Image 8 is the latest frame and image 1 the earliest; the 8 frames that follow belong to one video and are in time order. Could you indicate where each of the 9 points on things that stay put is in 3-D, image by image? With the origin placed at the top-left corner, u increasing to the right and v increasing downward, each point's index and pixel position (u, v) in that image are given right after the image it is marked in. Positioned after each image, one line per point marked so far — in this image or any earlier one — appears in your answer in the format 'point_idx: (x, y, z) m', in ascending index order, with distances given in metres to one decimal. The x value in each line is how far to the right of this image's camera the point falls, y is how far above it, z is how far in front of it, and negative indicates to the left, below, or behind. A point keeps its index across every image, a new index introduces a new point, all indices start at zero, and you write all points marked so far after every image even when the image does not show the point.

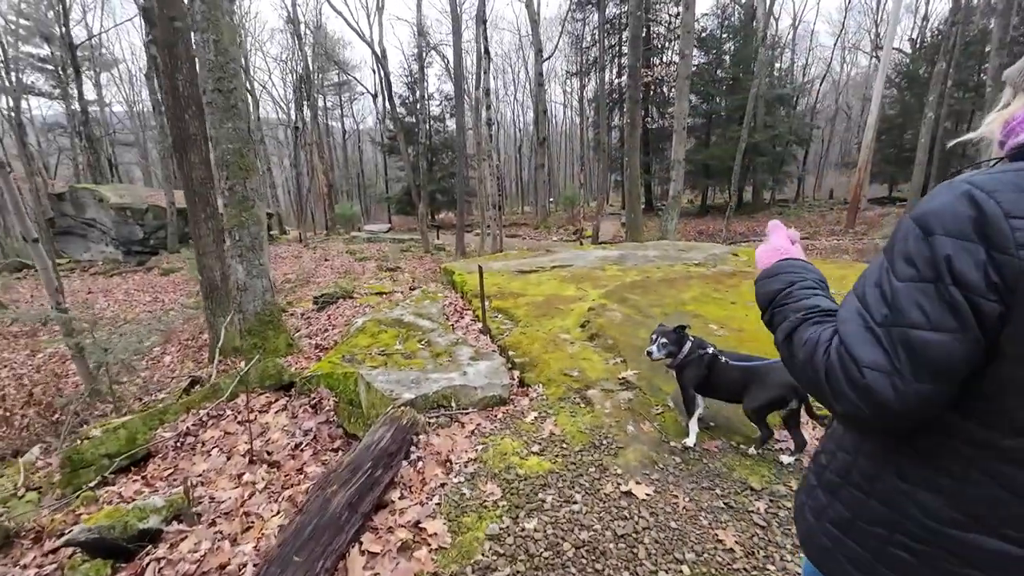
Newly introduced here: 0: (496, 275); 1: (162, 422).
0: (-0.3, +0.3, +9.5) m
1: (-3.4, -1.3, +4.8) m
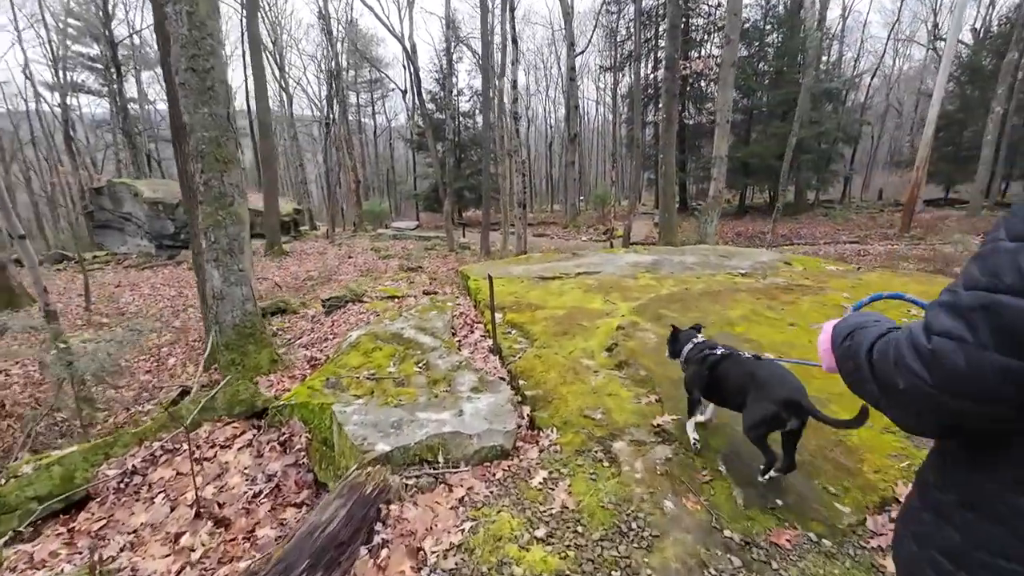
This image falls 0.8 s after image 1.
0: (0.0, +0.1, +8.6) m
1: (-3.4, -1.4, +4.1) m
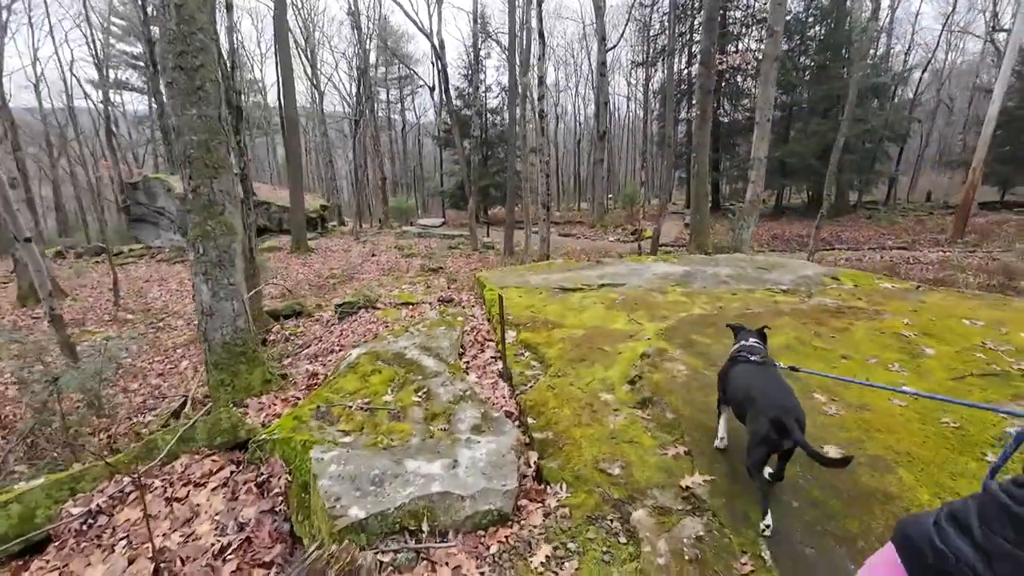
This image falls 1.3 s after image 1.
0: (+0.3, -0.1, +8.0) m
1: (-3.3, -1.5, +3.8) m
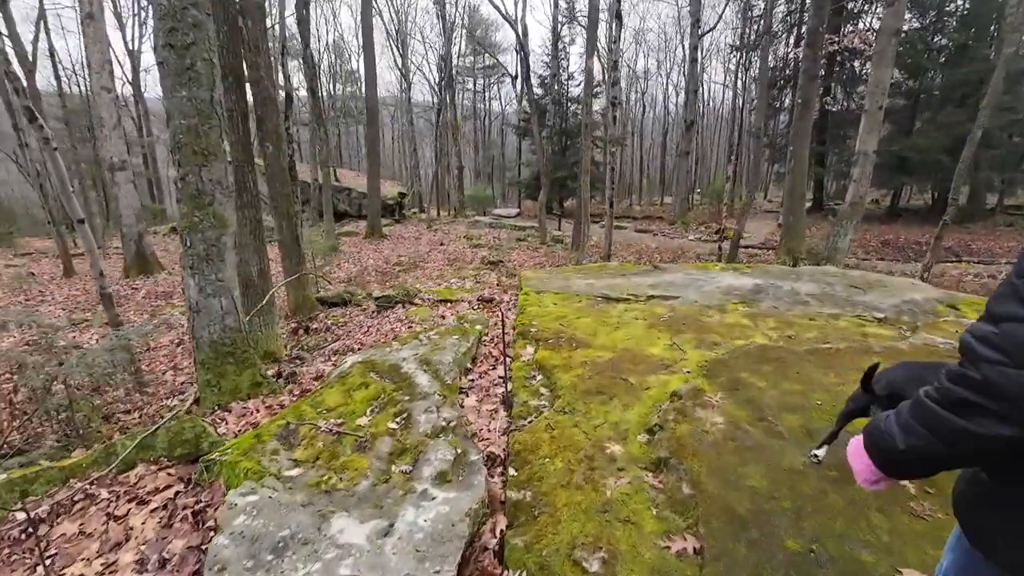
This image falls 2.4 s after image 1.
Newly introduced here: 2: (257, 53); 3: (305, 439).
0: (+0.9, -0.2, +7.2) m
1: (-3.5, -1.5, +3.6) m
2: (-4.8, +4.5, +9.4) m
3: (-1.6, -1.2, +3.7) m
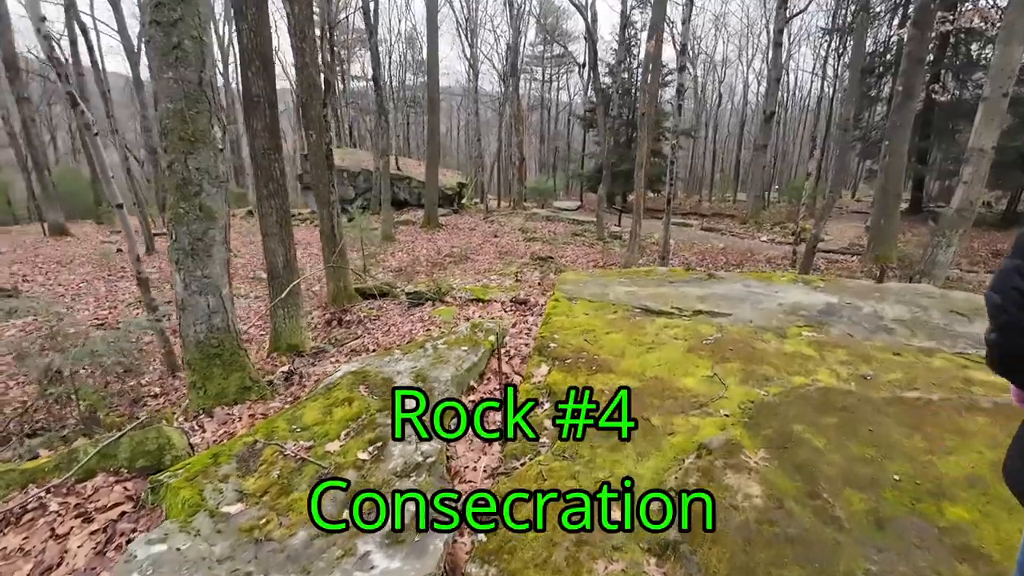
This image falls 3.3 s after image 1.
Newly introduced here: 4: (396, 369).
0: (+1.2, -0.3, +6.4) m
1: (-3.7, -1.4, +3.4) m
2: (-3.9, +4.7, +9.2) m
3: (-1.7, -1.2, +3.3) m
4: (-1.1, -0.8, +4.6) m
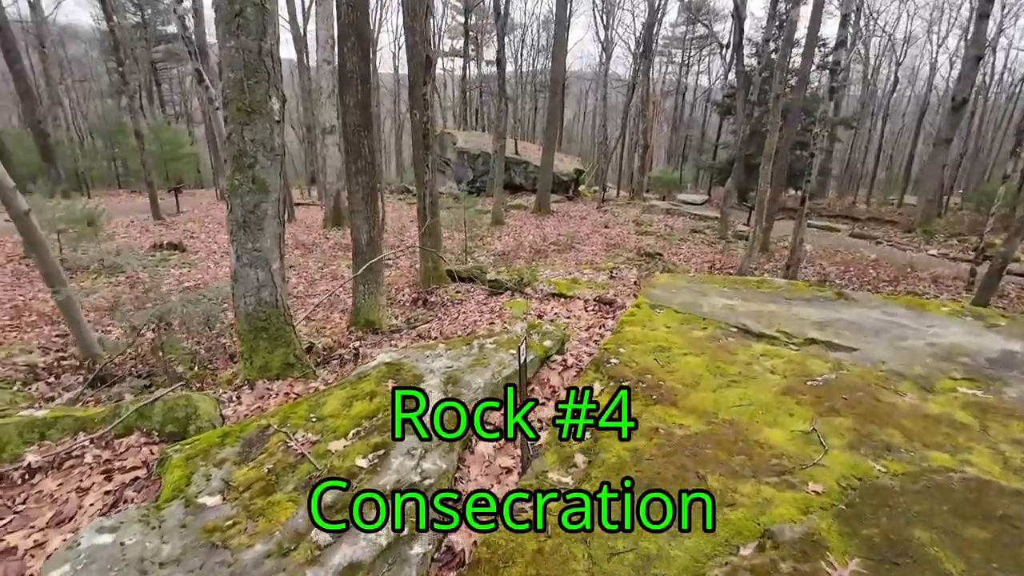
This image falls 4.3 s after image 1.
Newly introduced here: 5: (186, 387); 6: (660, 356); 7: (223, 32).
0: (+2.0, -0.4, +5.5) m
1: (-3.5, -1.1, +3.7) m
2: (-1.9, +5.1, +9.2) m
3: (-1.6, -1.1, +3.2) m
4: (-0.7, -0.7, +4.2) m
5: (-3.6, -1.1, +5.4) m
6: (+1.4, -0.7, +4.6) m
7: (-2.3, +2.0, +3.9) m
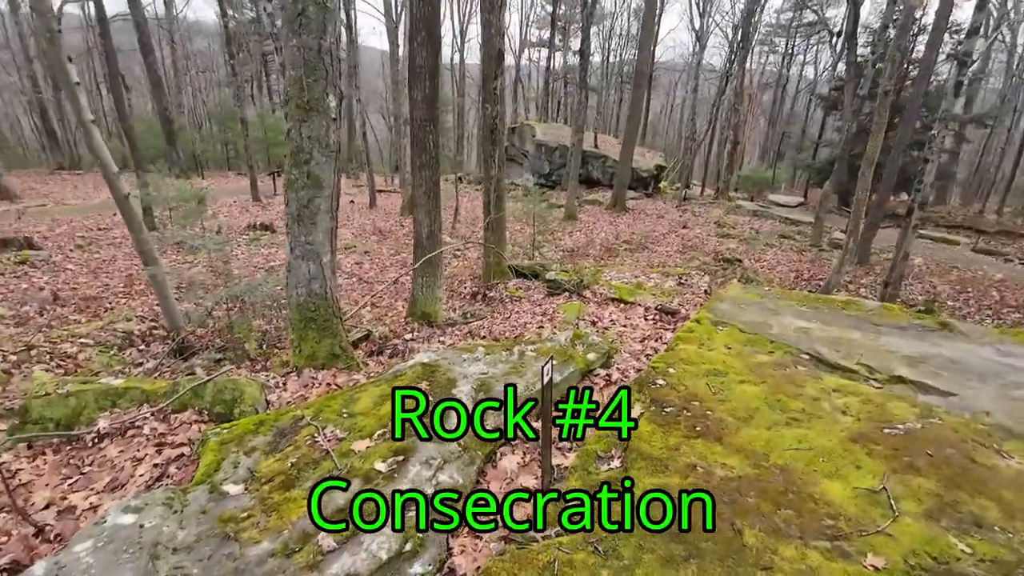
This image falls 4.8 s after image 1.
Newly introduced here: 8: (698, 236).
0: (+2.5, -0.6, +5.0) m
1: (-3.3, -1.0, +4.1) m
2: (-0.4, +5.2, +9.1) m
3: (-1.5, -1.0, +3.2) m
4: (-0.4, -0.7, +4.2) m
5: (-3.1, -0.9, +5.8) m
6: (+1.7, -0.8, +4.2) m
7: (-1.8, +2.1, +4.0) m
8: (+7.4, +2.1, +19.7) m
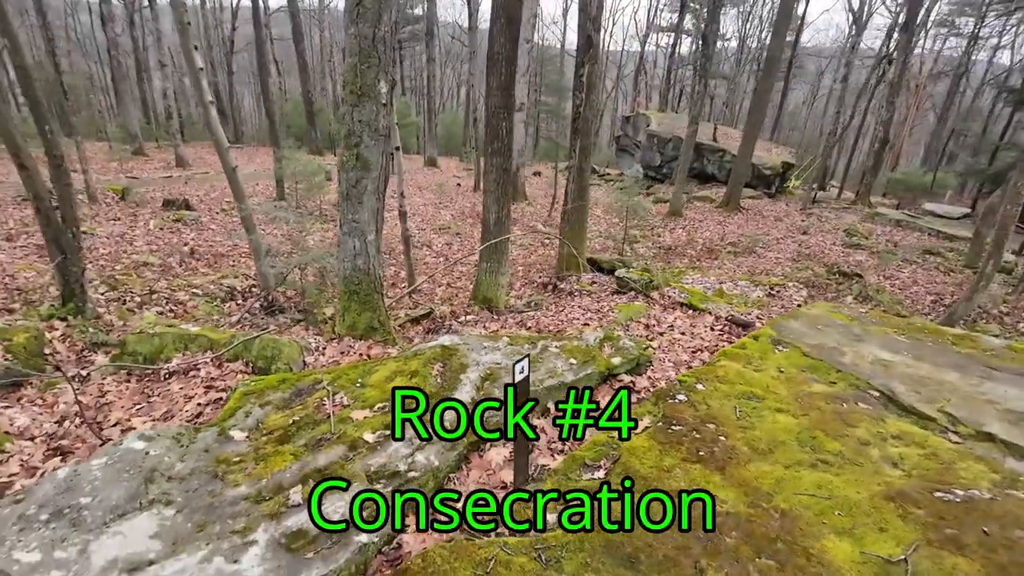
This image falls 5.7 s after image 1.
0: (+2.7, -0.8, +4.4) m
1: (-3.1, -0.6, +4.7) m
2: (+1.3, +5.4, +8.9) m
3: (-1.5, -0.8, +3.5) m
4: (-0.2, -0.6, +4.2) m
5: (-2.6, -0.5, +6.4) m
6: (+1.8, -0.9, +3.8) m
7: (-1.4, +2.3, +4.3) m
8: (+10.9, +1.6, +17.6) m
